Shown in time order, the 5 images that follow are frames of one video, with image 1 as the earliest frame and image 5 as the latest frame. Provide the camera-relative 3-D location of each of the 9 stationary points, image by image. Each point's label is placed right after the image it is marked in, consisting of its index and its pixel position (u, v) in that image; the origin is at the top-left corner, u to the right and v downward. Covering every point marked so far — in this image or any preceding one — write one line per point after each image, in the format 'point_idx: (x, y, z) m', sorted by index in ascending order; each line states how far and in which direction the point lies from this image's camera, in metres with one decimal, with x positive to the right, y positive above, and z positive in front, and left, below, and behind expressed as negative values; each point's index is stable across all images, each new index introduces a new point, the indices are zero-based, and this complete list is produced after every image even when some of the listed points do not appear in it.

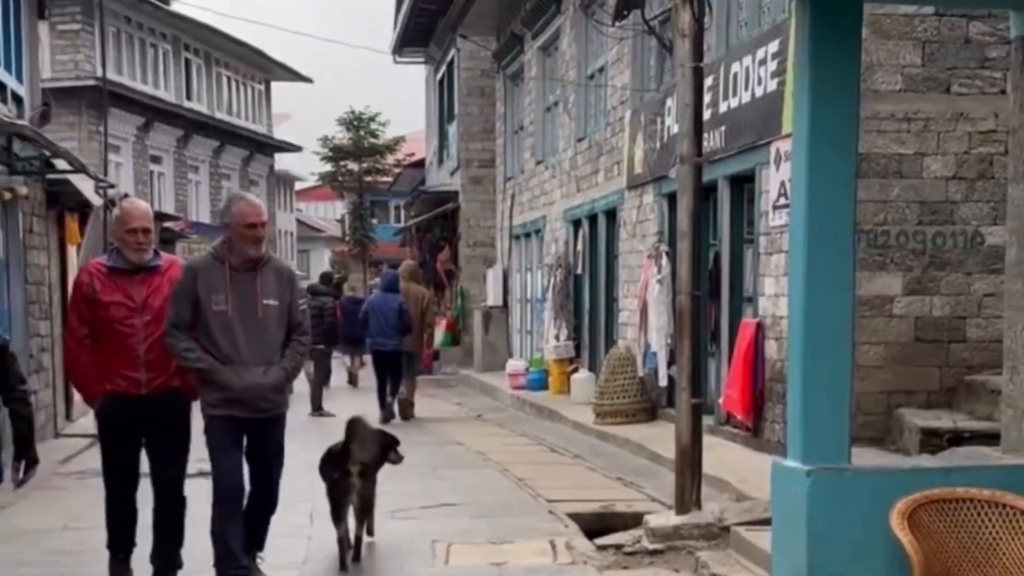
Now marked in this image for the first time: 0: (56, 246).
0: (-4.4, +0.4, +12.8) m
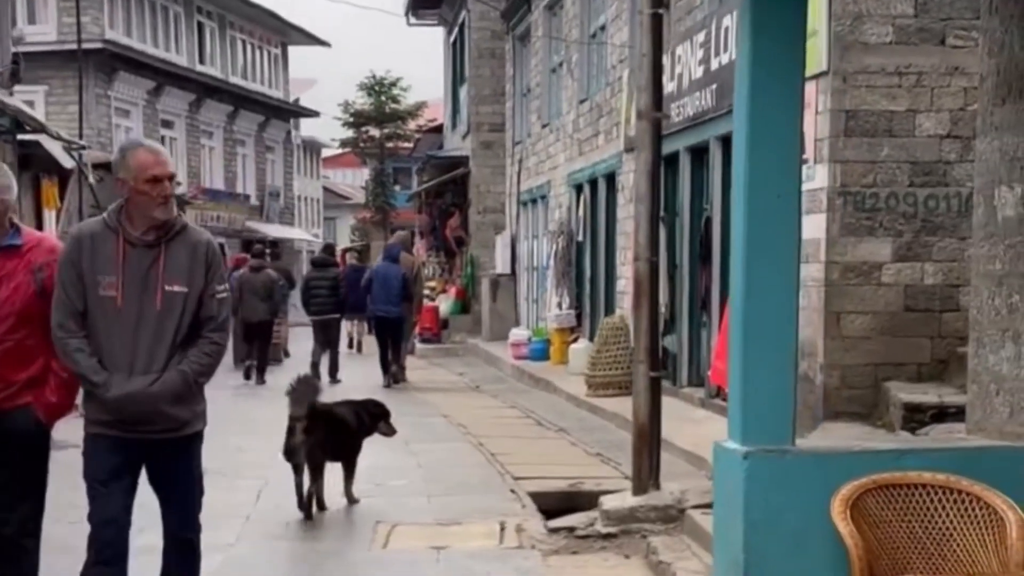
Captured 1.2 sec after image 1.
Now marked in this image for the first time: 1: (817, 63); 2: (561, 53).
0: (-4.6, +0.7, +12.5) m
1: (+2.0, +1.5, +8.6) m
2: (+0.7, +3.4, +18.6) m
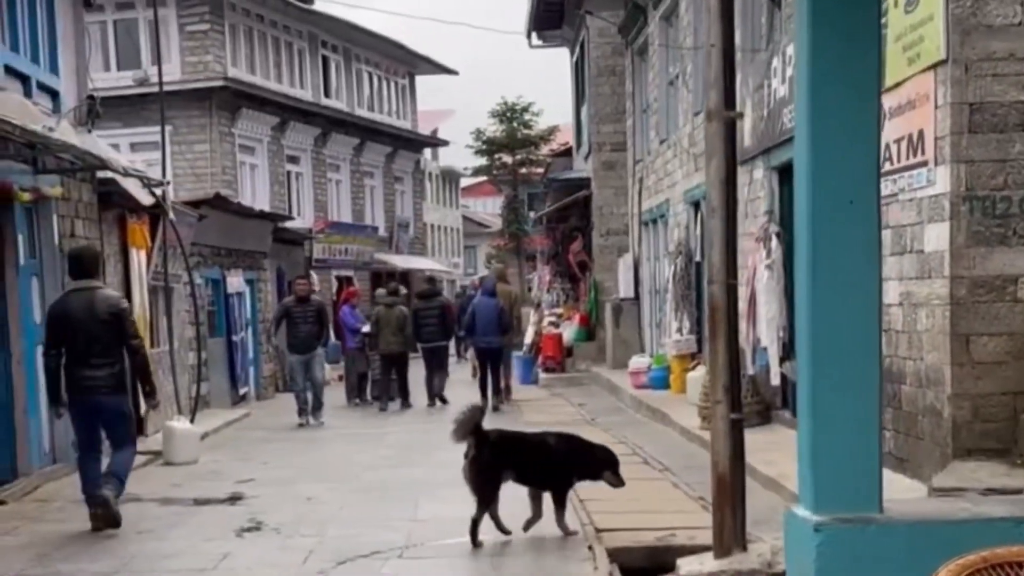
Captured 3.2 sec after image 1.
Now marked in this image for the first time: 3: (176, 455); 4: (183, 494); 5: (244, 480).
0: (-3.7, +0.3, +12.1) m
1: (+2.4, +1.4, +7.5) m
2: (+2.2, +3.0, +17.7) m
3: (-2.9, -1.4, +11.0) m
4: (-2.3, -1.5, +9.3) m
5: (-2.0, -1.5, +9.9) m
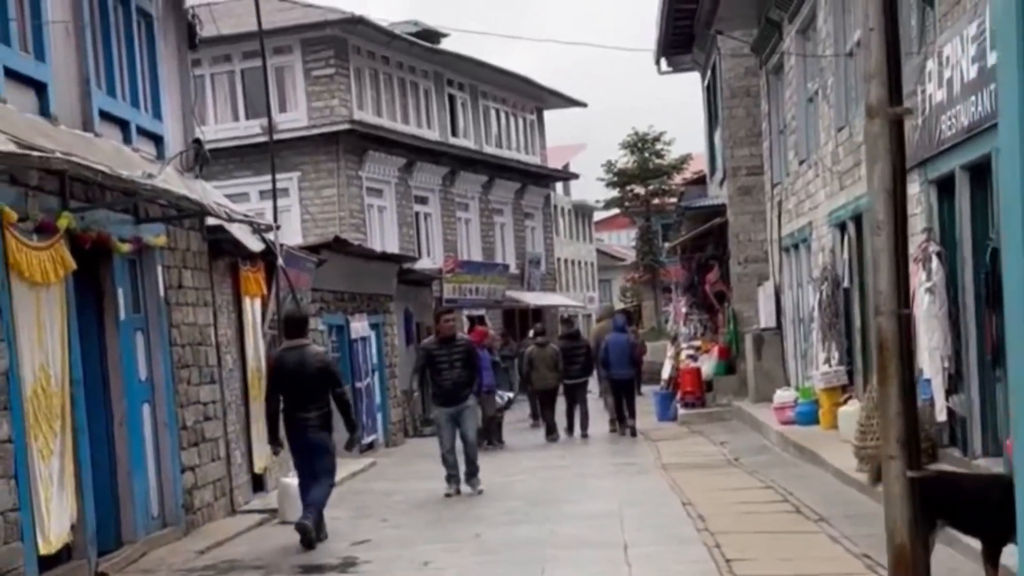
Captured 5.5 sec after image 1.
0: (-2.5, -0.1, +11.6) m
1: (+3.0, +1.3, +6.5) m
2: (+3.8, +2.7, +16.6) m
3: (-1.8, -1.8, +10.4) m
4: (-1.4, -1.8, +8.6) m
5: (-1.1, -1.8, +9.2) m
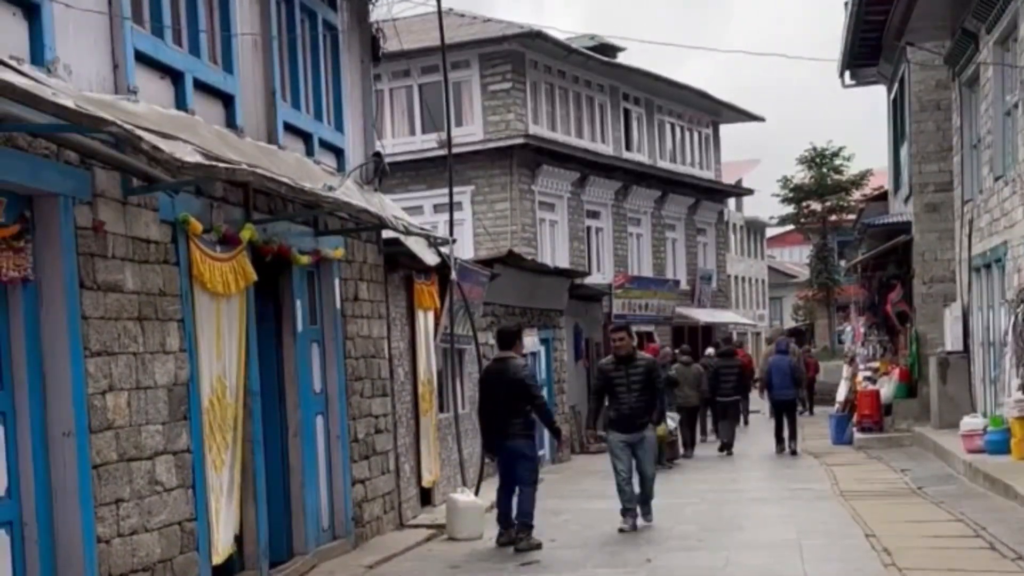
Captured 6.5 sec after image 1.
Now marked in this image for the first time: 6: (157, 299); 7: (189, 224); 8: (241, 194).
0: (-1.0, -0.2, +11.6) m
1: (+3.9, +1.1, +5.8) m
2: (+6.0, +2.4, +15.8) m
3: (-0.4, -1.9, +10.2) m
4: (-0.3, -1.9, +8.5) m
5: (+0.1, -1.9, +9.0) m
6: (-2.0, -0.1, +7.3) m
7: (-1.9, +0.4, +7.7) m
8: (-1.8, +0.6, +8.5) m
